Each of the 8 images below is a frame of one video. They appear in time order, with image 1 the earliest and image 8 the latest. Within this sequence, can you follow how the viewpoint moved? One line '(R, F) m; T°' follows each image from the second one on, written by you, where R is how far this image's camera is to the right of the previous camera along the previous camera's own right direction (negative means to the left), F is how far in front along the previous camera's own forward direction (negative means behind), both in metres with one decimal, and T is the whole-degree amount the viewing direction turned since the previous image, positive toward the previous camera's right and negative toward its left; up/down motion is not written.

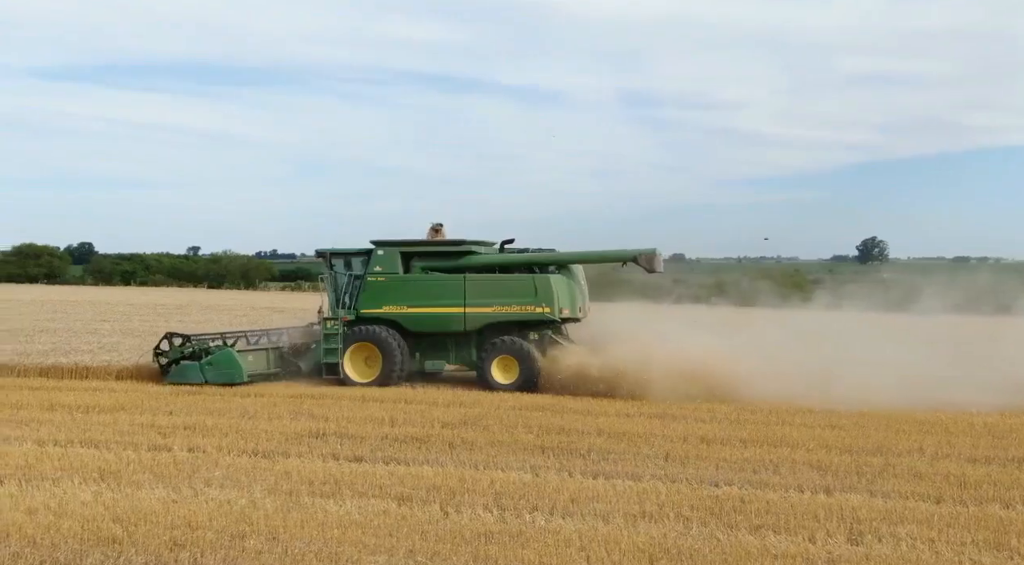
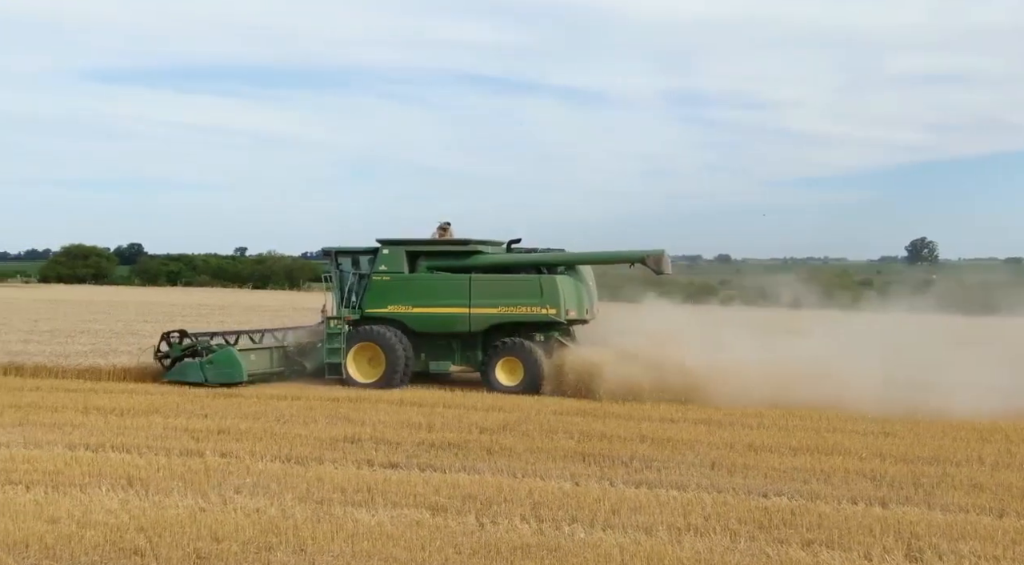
(0.0, +0.3) m; -2°
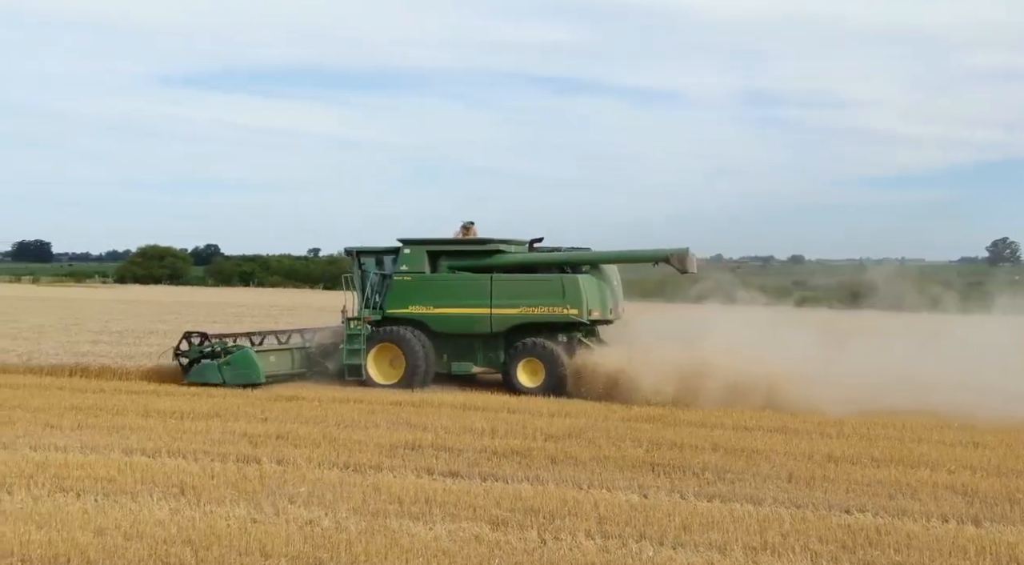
(0.0, +0.4) m; -4°
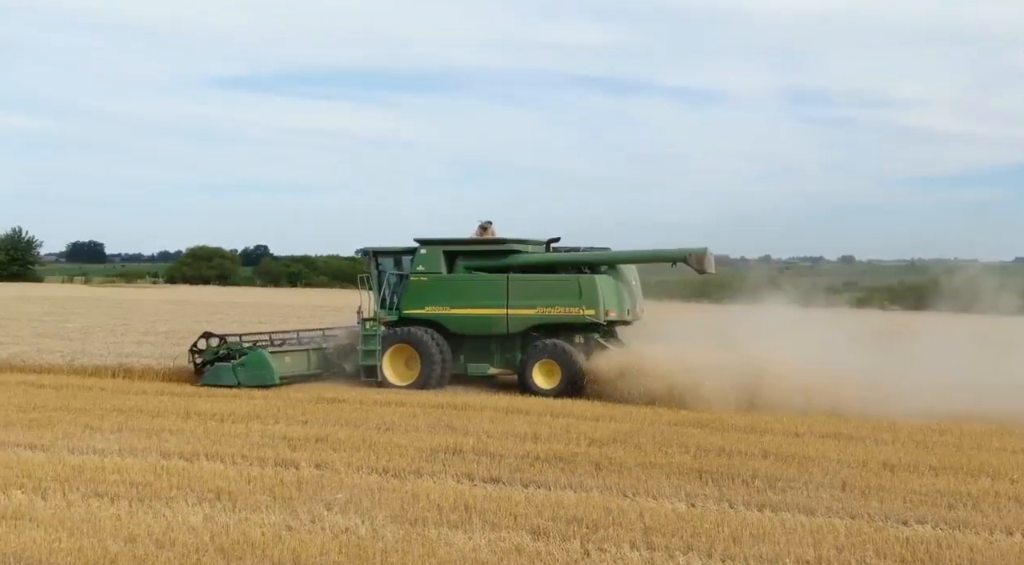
(0.0, +0.2) m; -2°
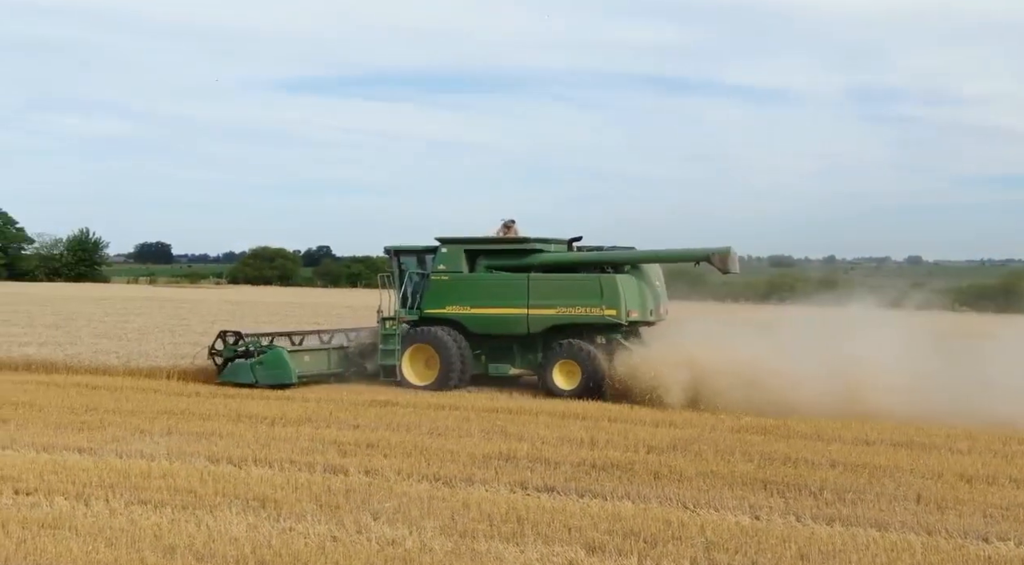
(0.0, +0.3) m; -3°
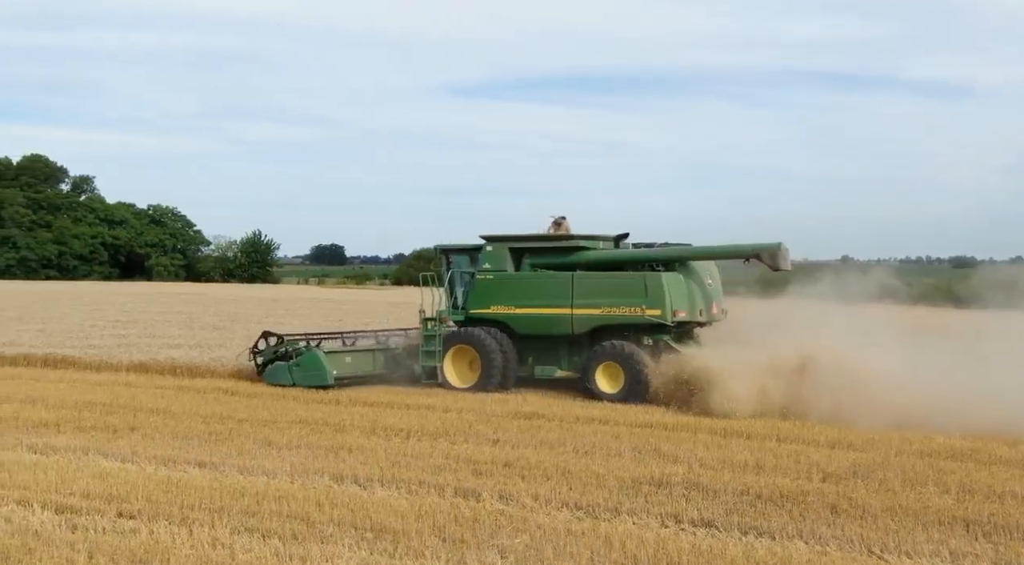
(+0.1, +1.0) m; -9°
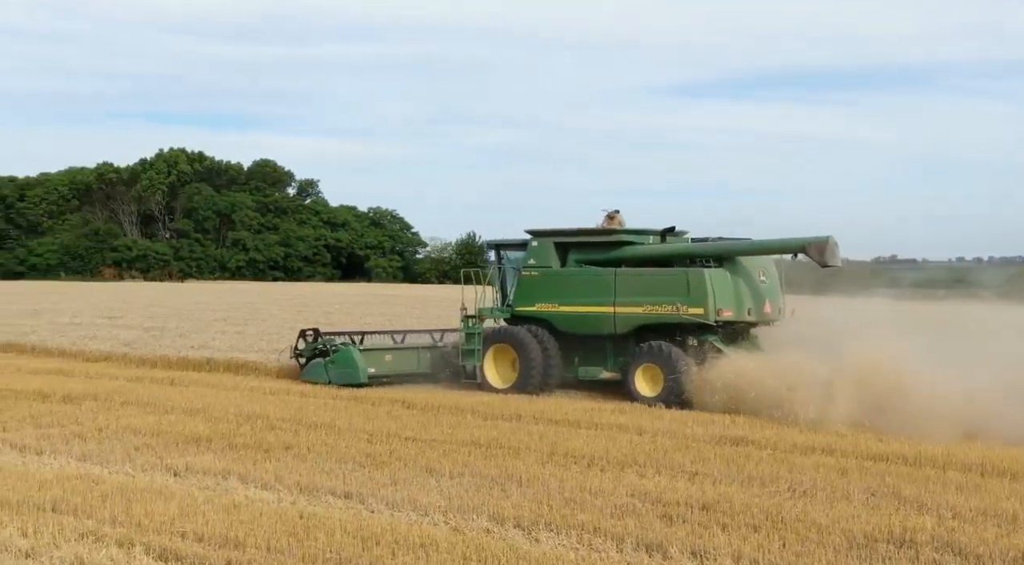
(+0.1, +1.4) m; -12°
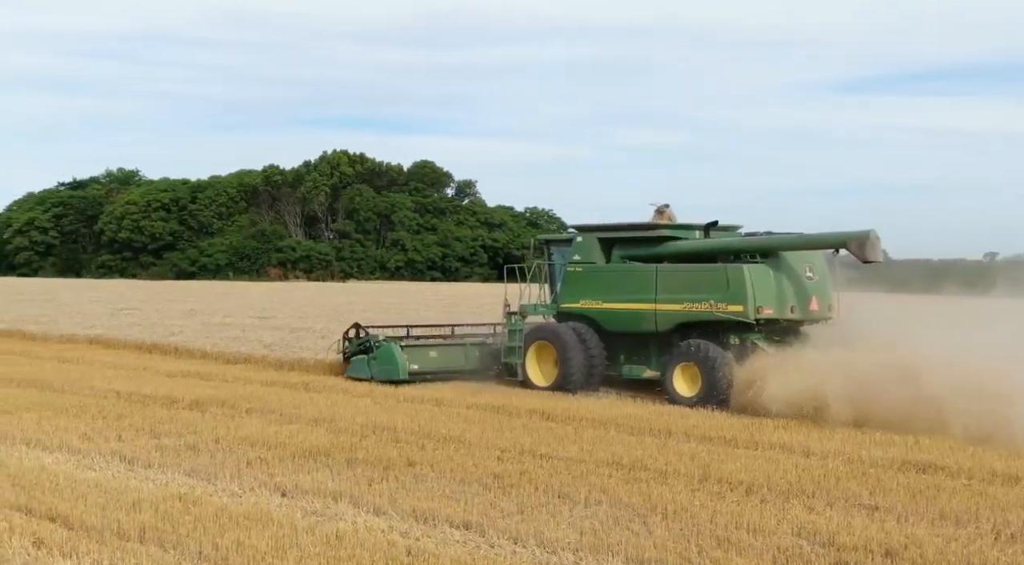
(+0.1, +0.9) m; -9°
